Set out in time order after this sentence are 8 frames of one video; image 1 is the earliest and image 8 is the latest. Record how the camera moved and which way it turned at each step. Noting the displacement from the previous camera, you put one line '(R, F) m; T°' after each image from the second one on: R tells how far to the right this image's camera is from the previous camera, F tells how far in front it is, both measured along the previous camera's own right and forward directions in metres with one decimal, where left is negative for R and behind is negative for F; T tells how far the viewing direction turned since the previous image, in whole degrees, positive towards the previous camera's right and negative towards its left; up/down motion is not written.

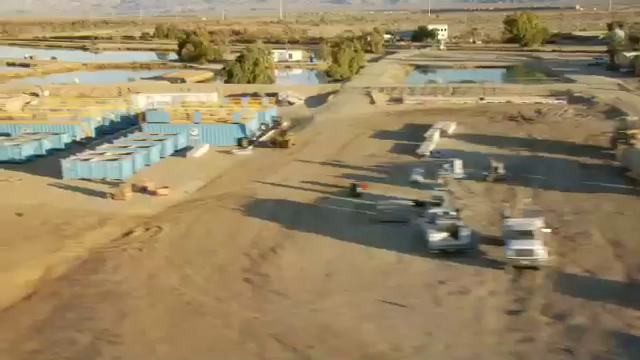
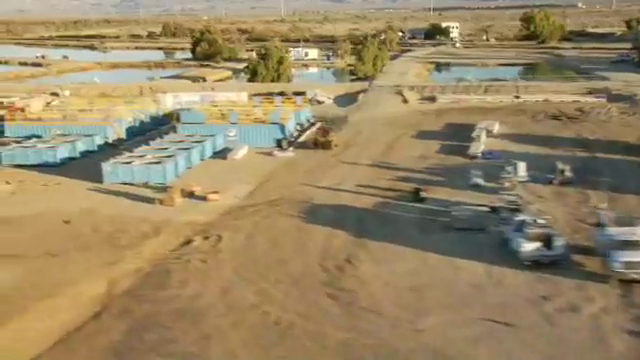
(-1.2, +0.8) m; 0°
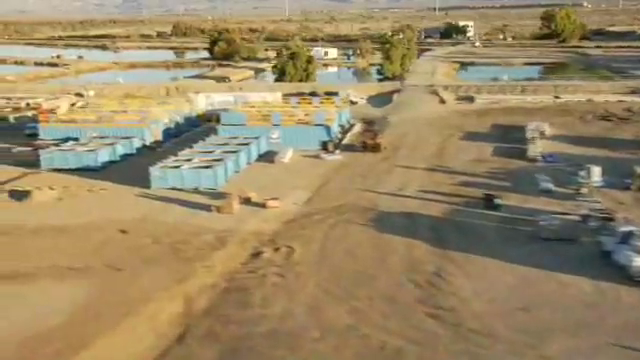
(-1.2, +0.8) m; 0°
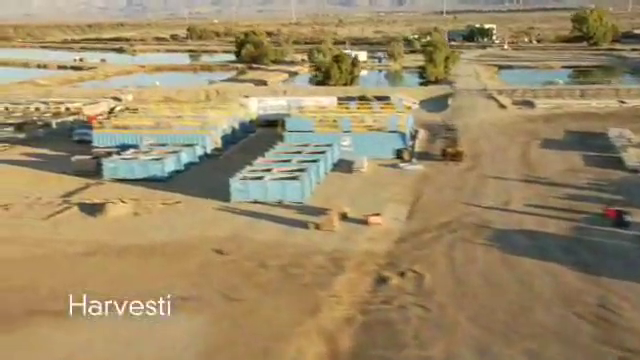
(-1.8, +1.3) m; -1°
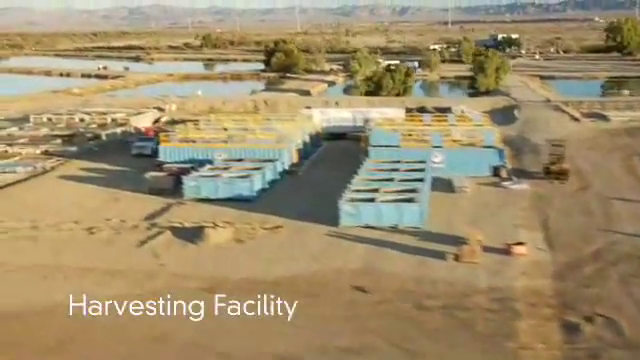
(-2.1, +1.5) m; 0°
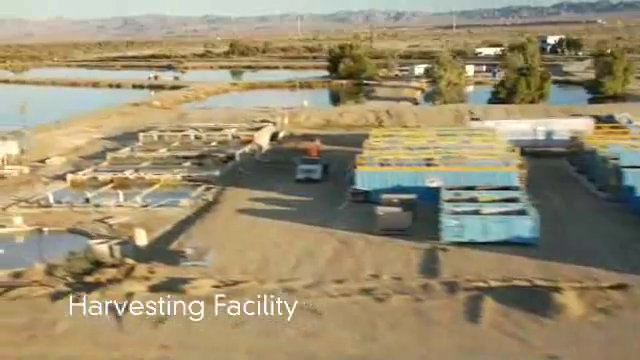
(-4.9, +3.3) m; 0°
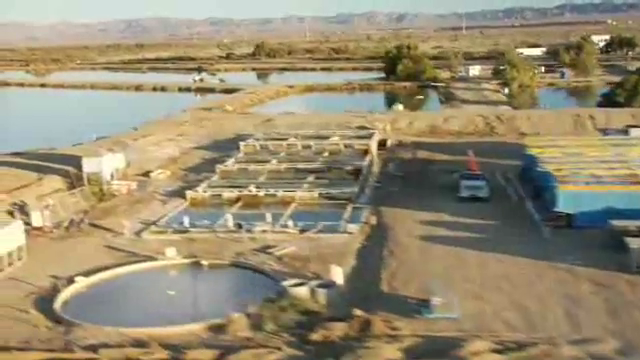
(-3.4, +2.3) m; -1°
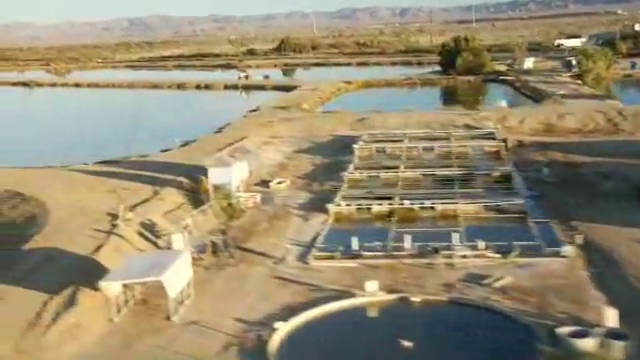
(-3.1, +2.1) m; -1°
